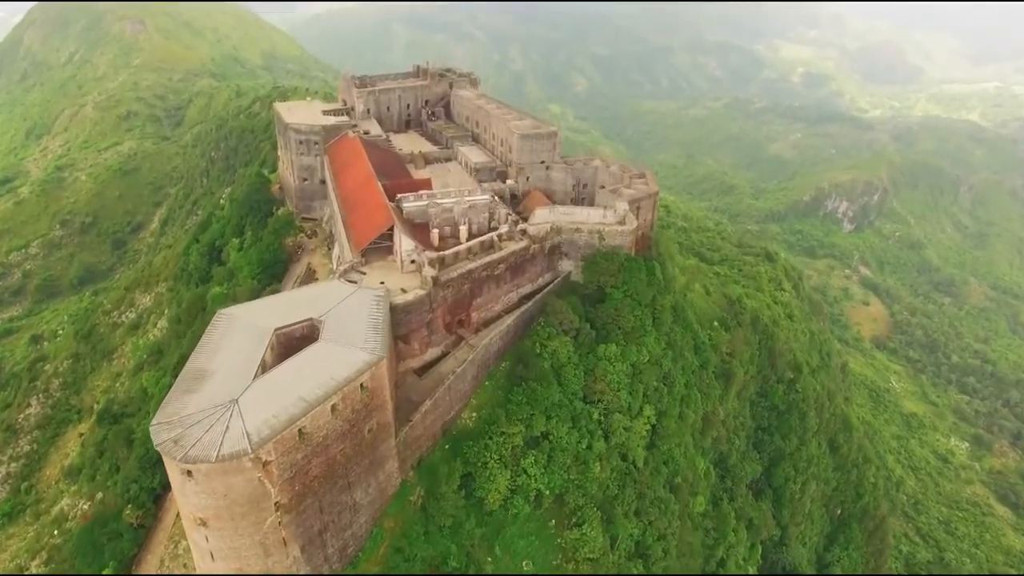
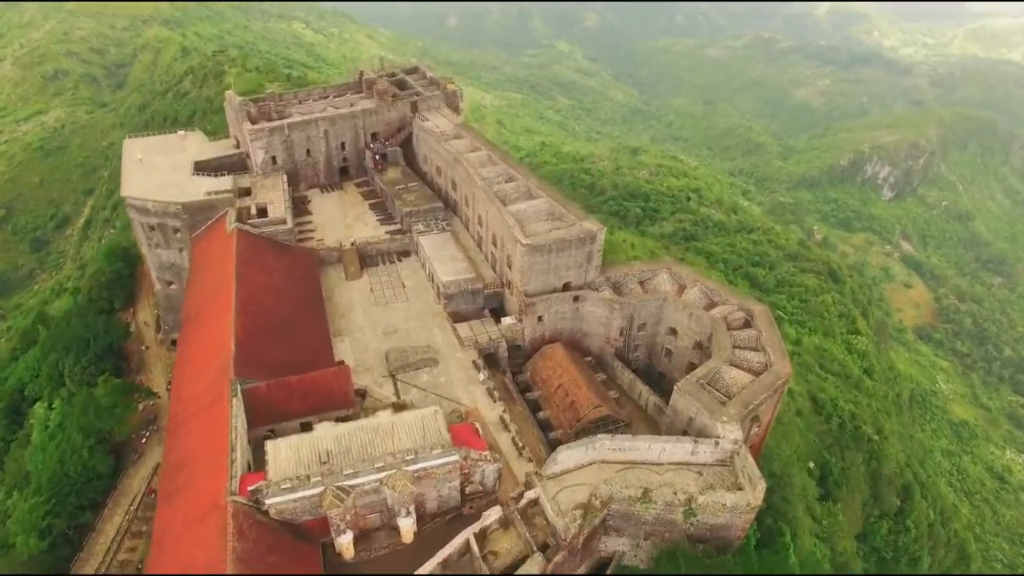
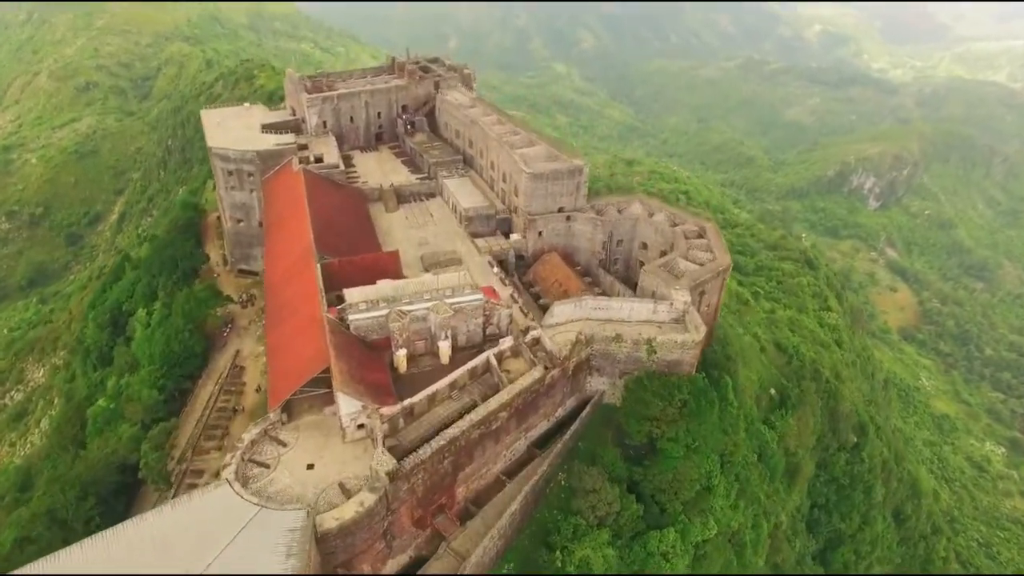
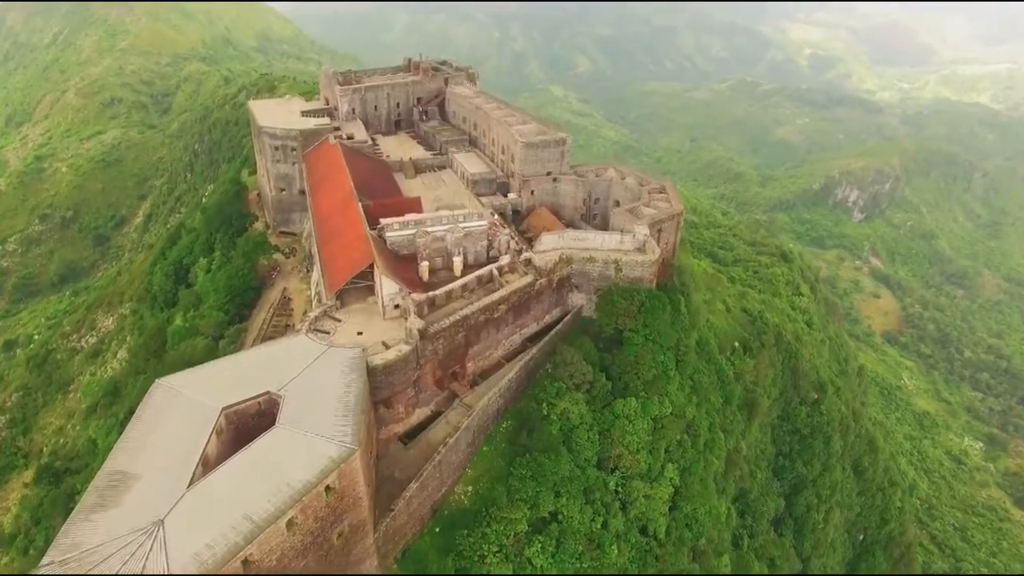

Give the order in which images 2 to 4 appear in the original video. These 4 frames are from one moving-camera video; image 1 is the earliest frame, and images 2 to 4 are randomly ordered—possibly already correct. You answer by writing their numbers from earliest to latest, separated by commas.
4, 3, 2
